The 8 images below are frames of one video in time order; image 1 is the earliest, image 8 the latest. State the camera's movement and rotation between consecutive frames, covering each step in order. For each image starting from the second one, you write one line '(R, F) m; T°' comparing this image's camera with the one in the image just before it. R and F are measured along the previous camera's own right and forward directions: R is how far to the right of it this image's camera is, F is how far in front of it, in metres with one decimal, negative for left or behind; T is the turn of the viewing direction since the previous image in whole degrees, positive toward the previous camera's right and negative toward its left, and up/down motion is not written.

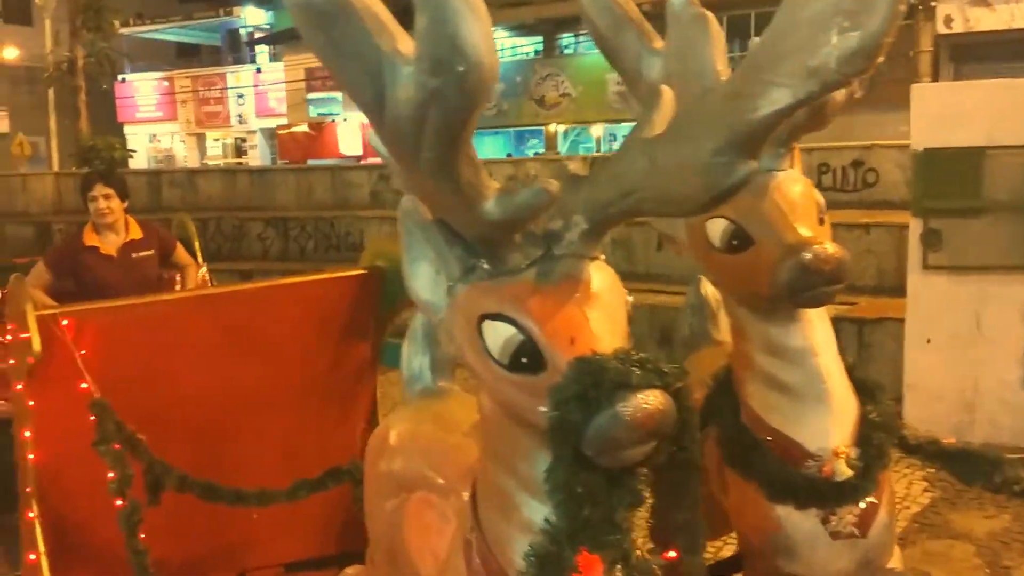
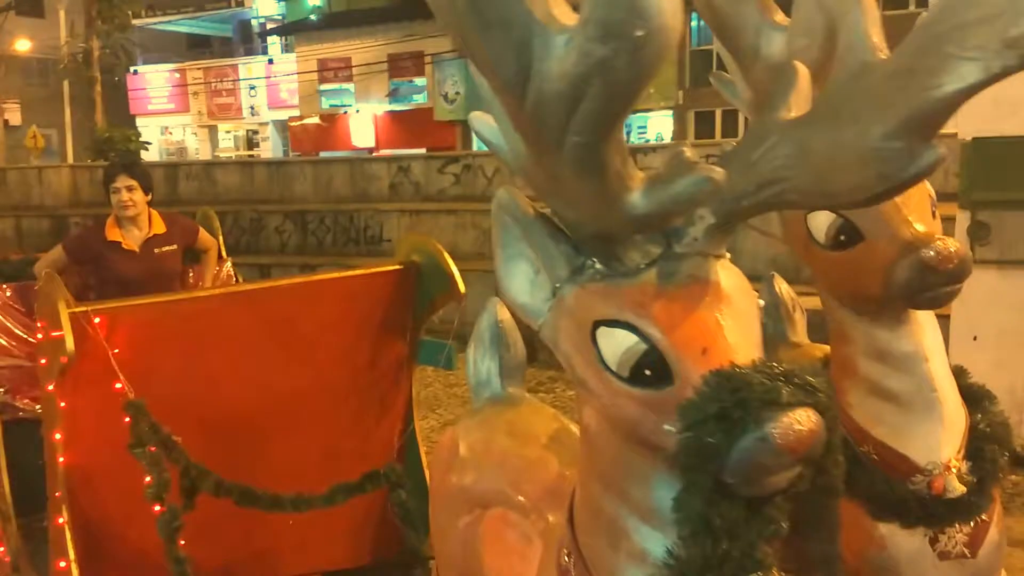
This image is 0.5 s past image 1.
(-0.1, +0.1) m; -1°
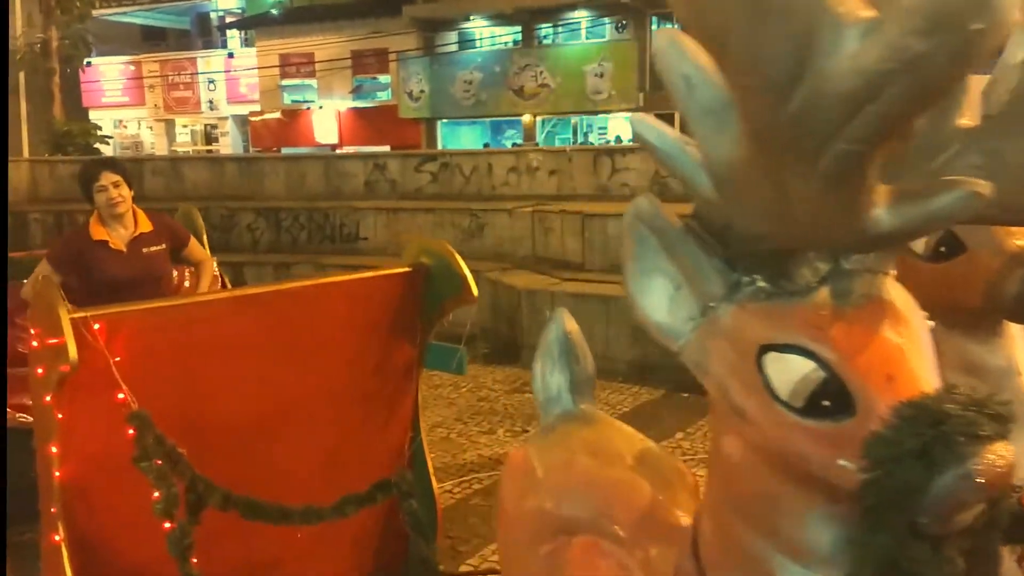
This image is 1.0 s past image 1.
(-0.2, +0.1) m; +3°
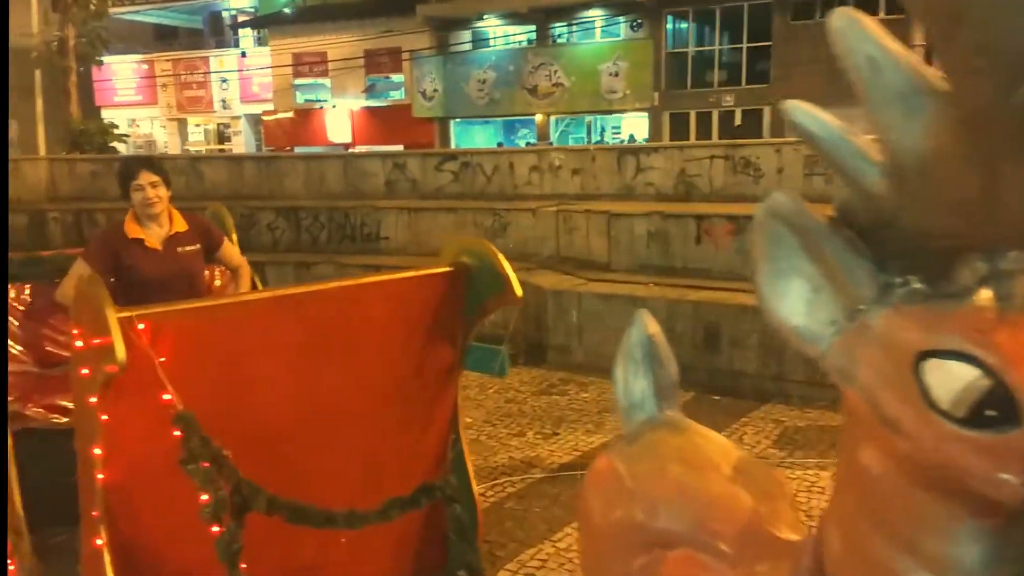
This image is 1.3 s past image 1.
(-0.1, +0.1) m; -1°
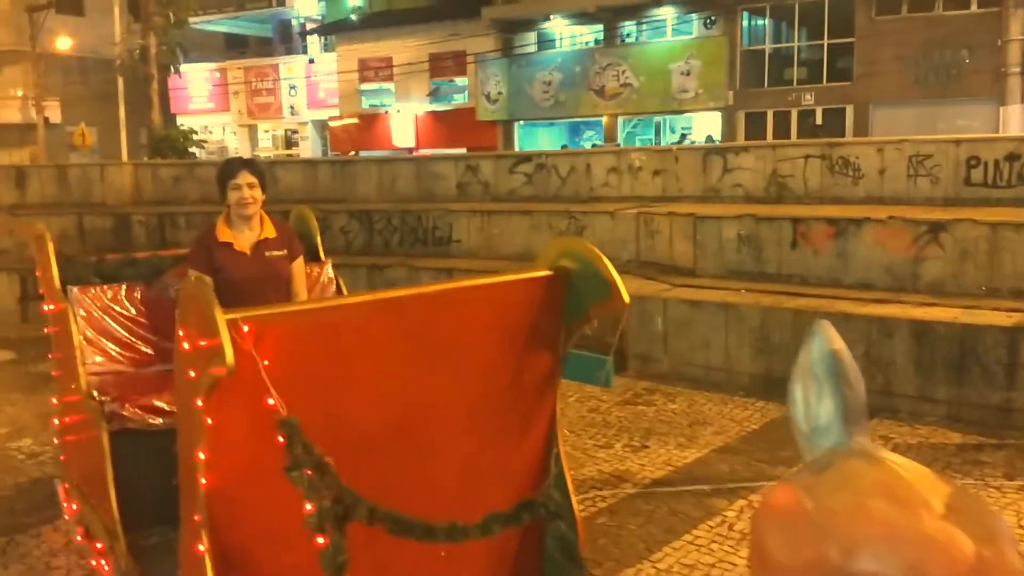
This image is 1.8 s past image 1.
(-0.2, +0.1) m; -4°
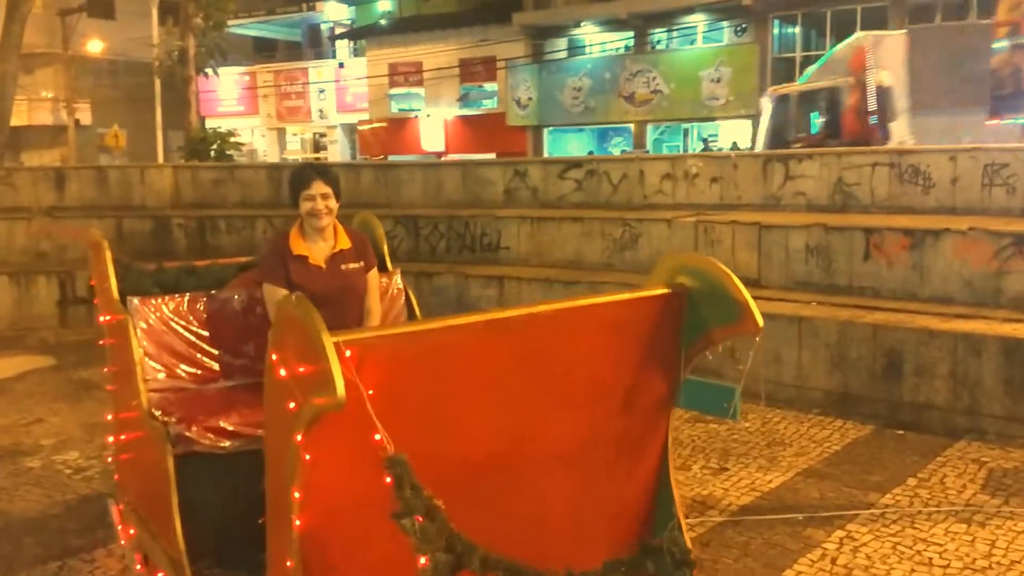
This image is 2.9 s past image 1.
(-0.3, +0.3) m; -1°
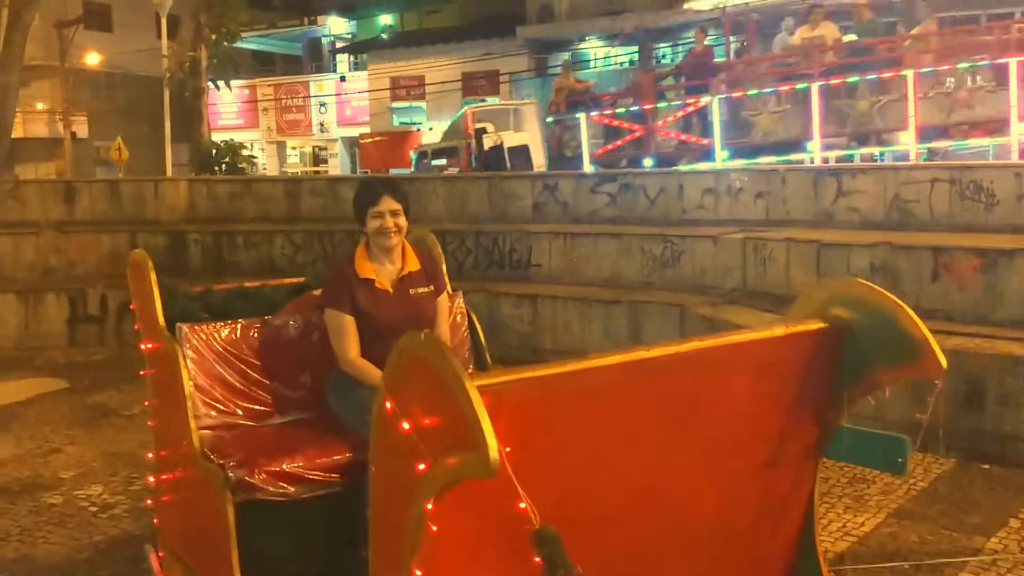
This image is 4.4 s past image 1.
(-0.4, +0.4) m; 0°
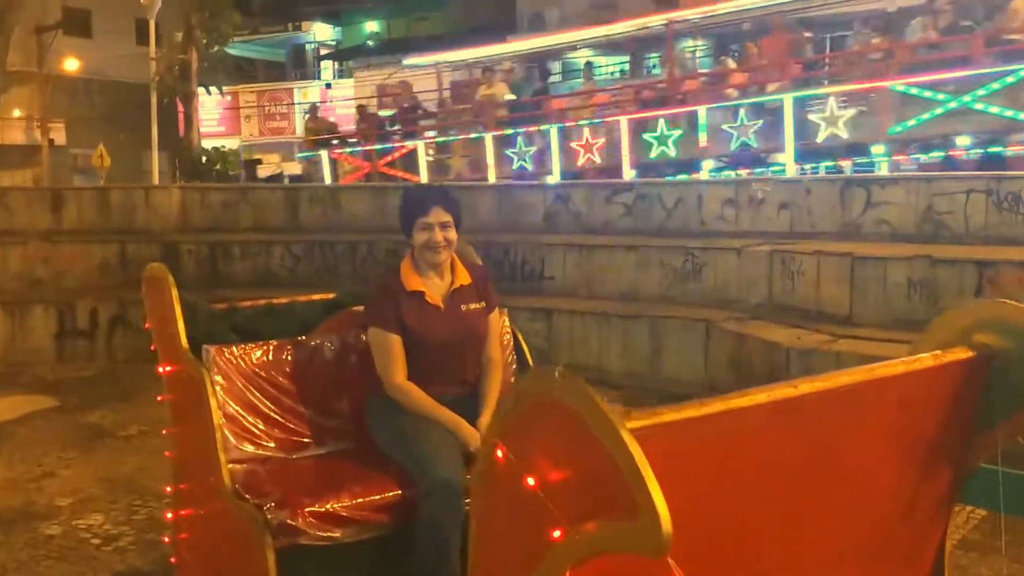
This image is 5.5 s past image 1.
(-0.3, +0.3) m; +1°
